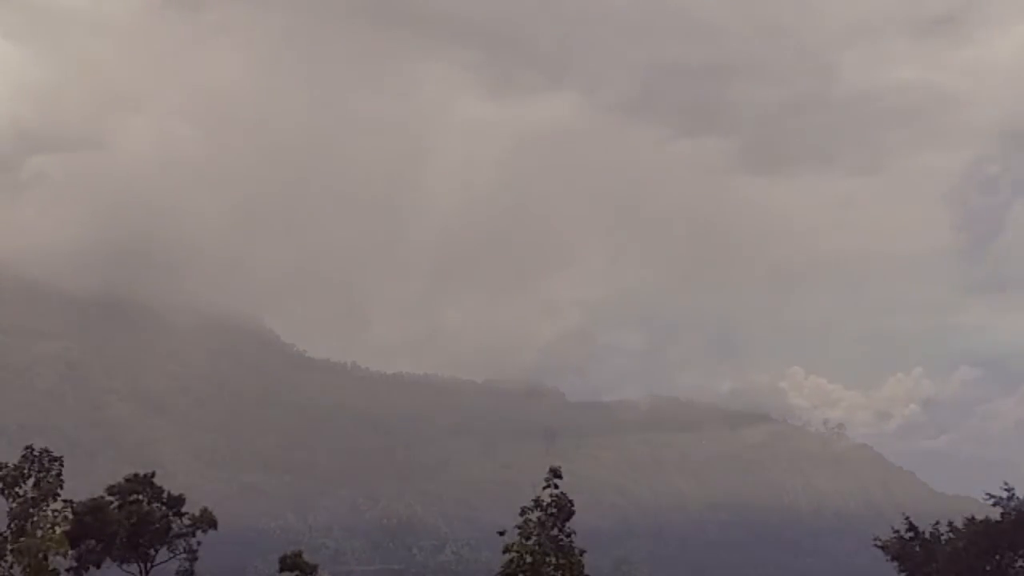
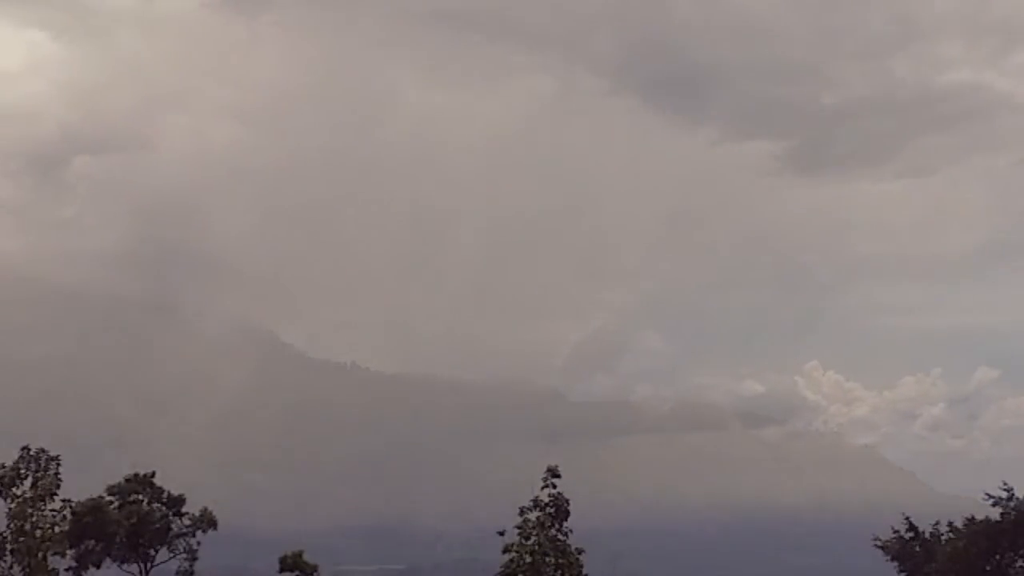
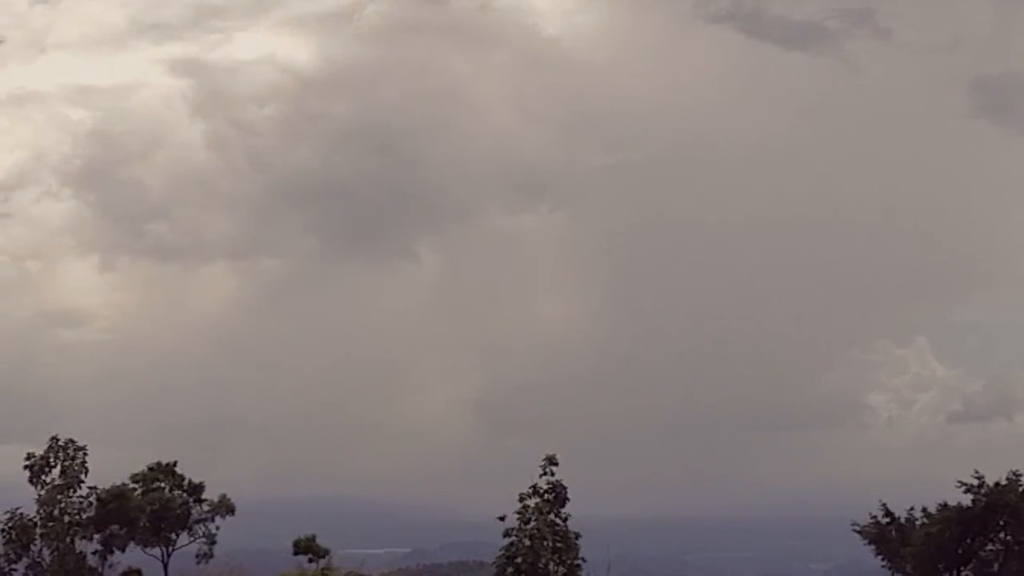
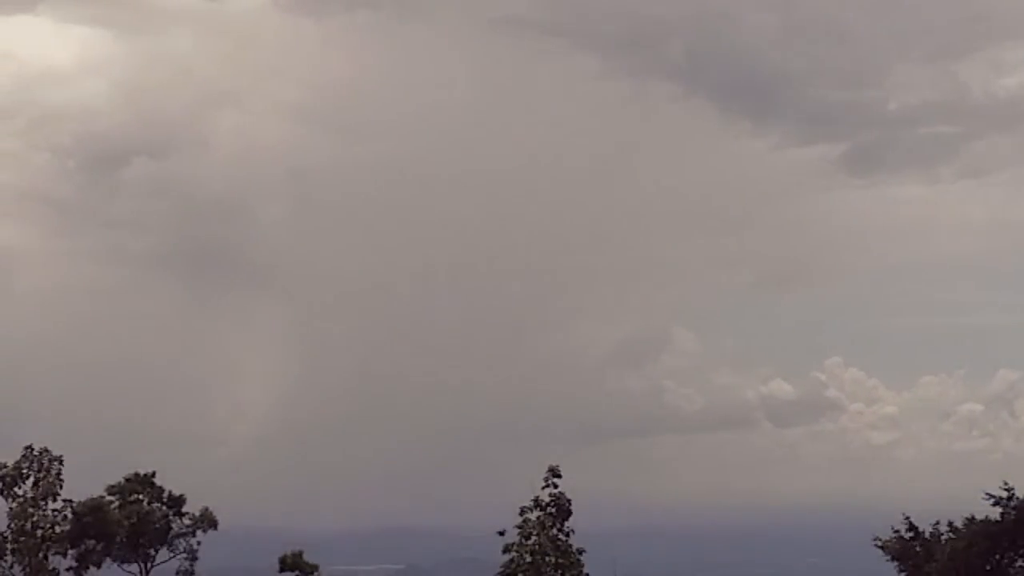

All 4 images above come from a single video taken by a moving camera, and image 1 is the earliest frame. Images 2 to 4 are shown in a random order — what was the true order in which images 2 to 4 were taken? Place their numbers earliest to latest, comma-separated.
2, 4, 3
